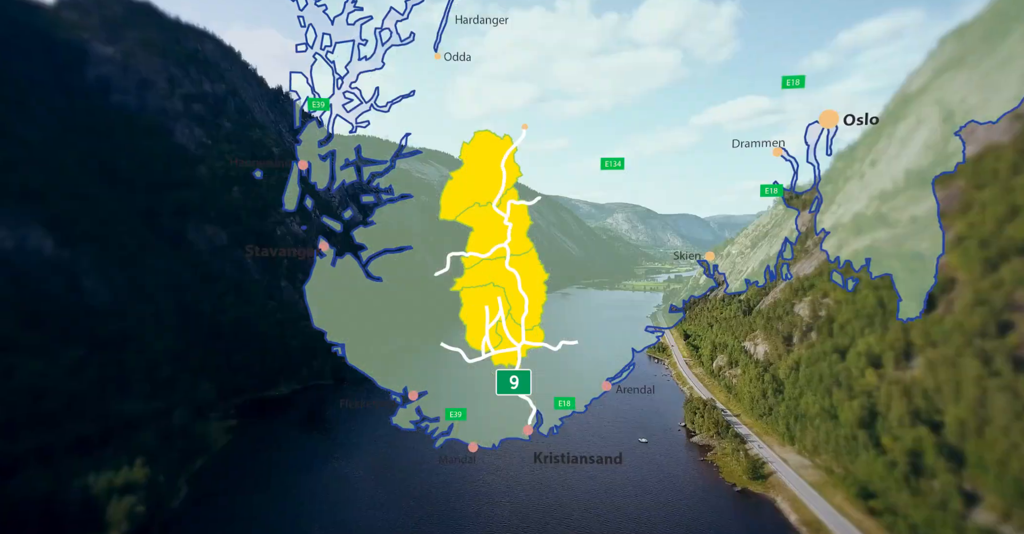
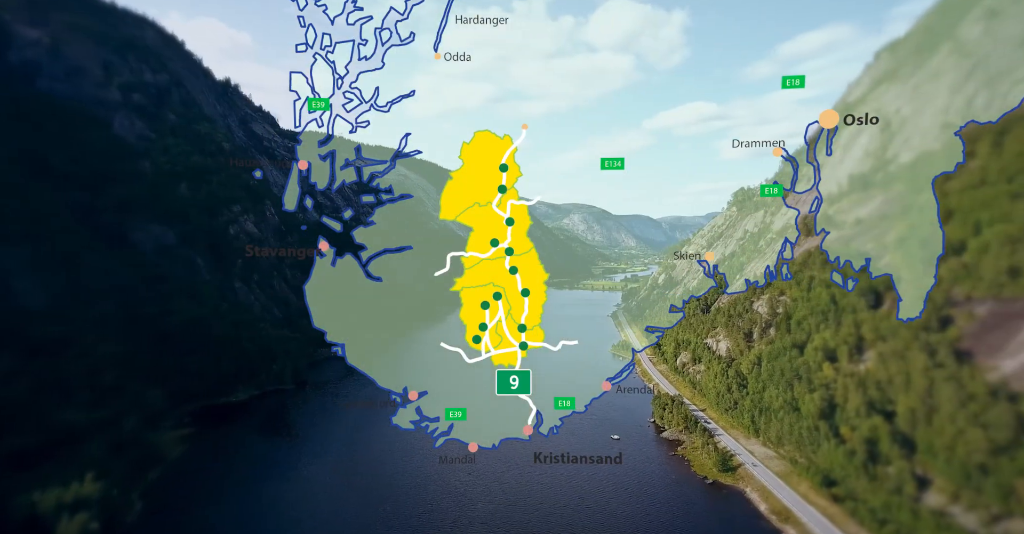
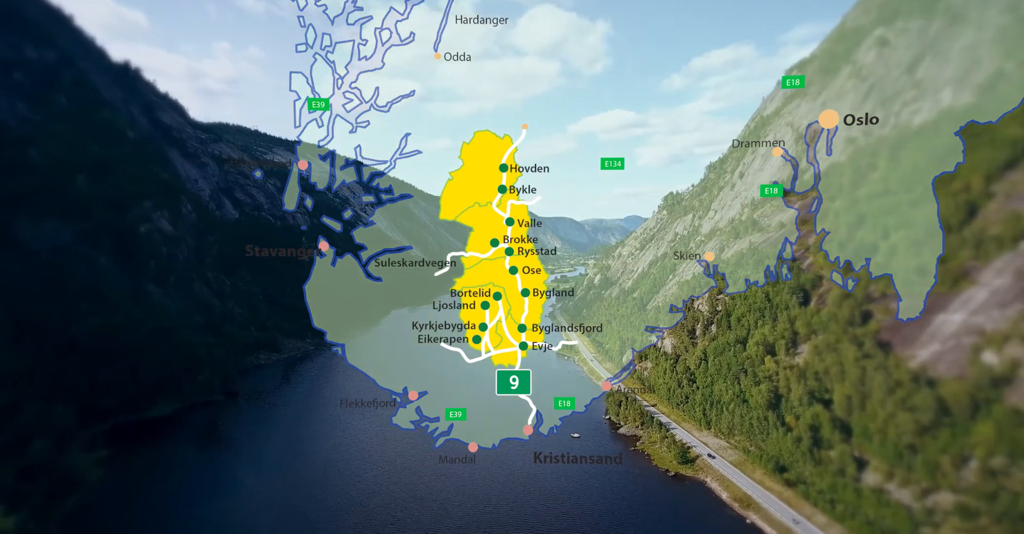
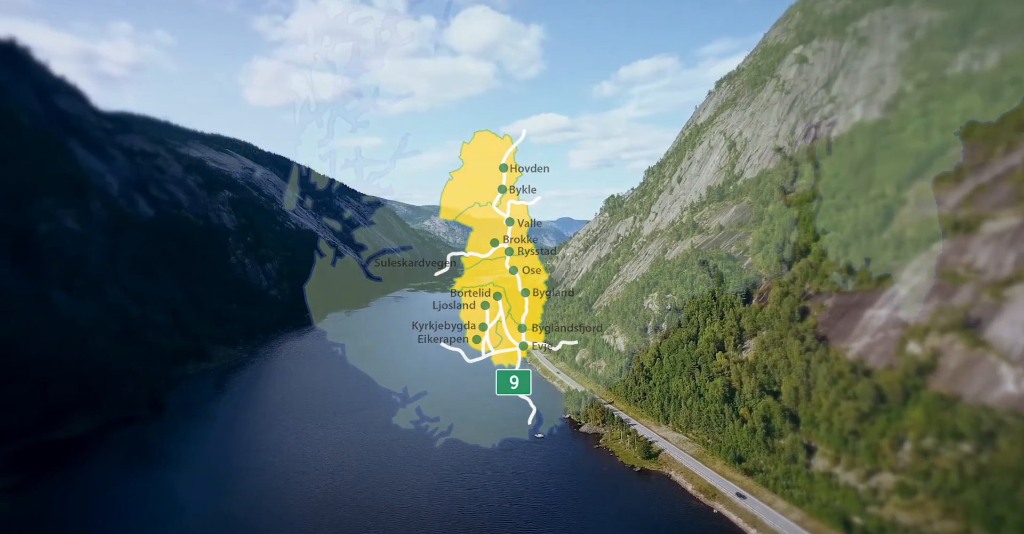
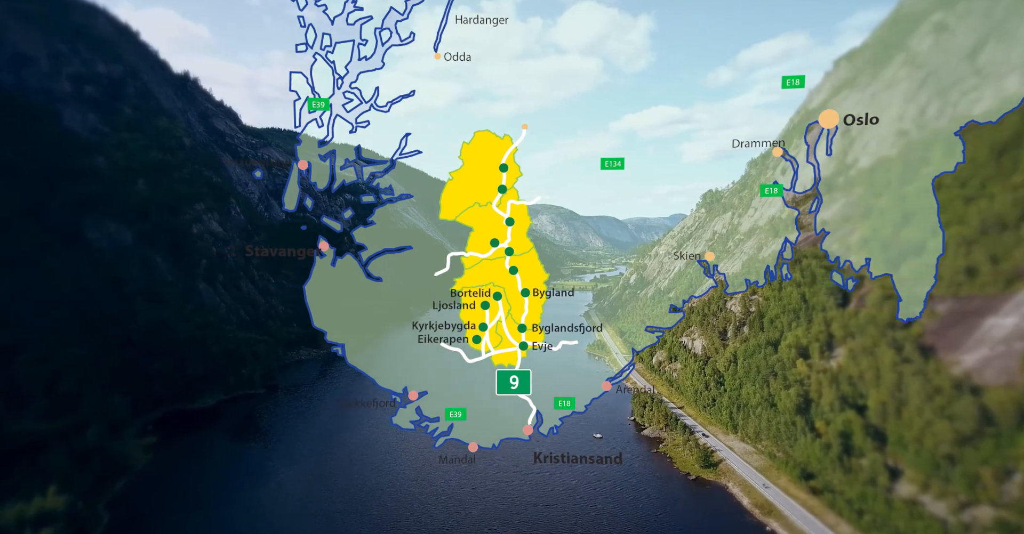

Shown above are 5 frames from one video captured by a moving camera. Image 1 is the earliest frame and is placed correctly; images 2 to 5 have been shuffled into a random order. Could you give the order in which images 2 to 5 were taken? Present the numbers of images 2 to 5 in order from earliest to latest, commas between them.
2, 5, 3, 4
